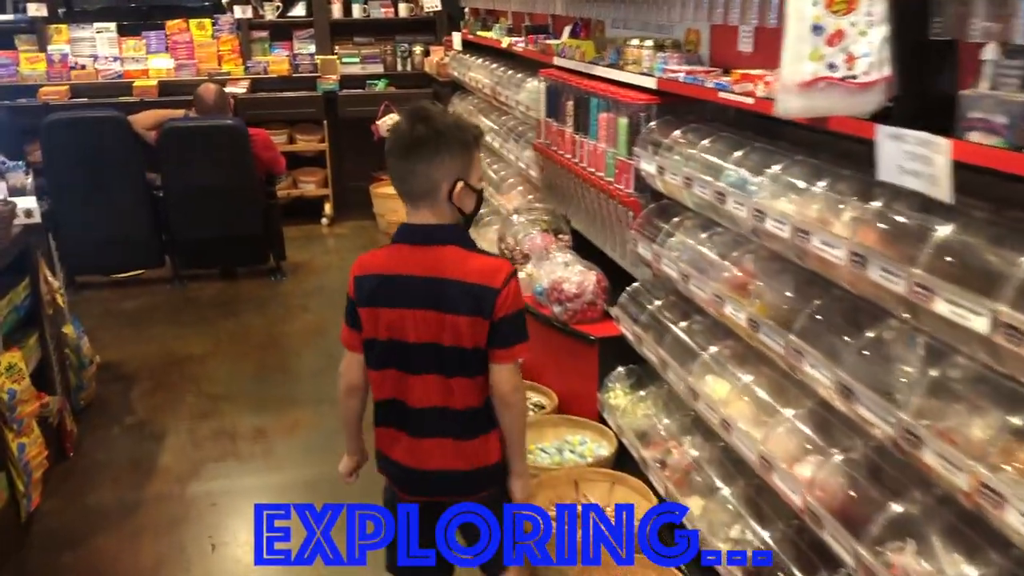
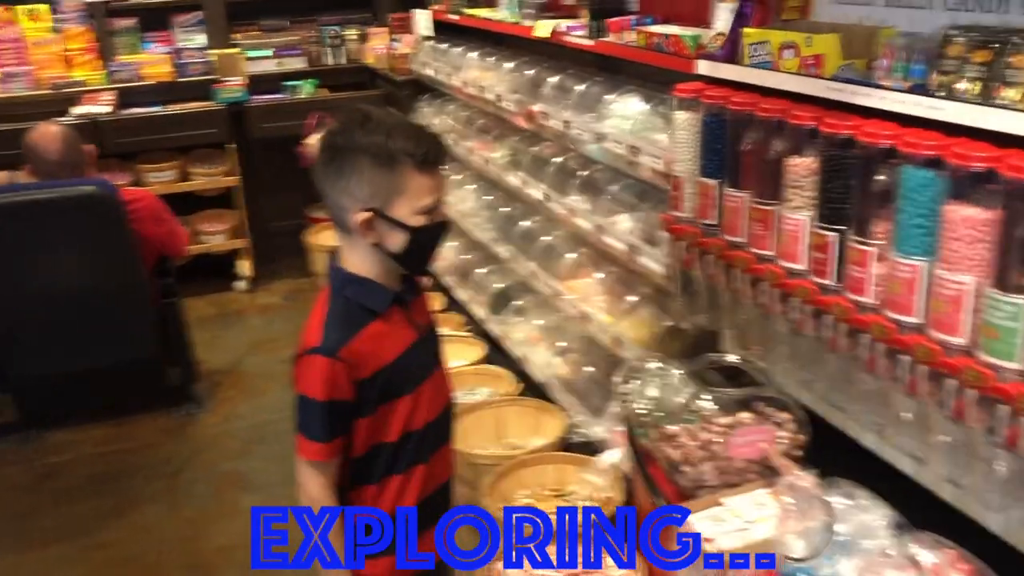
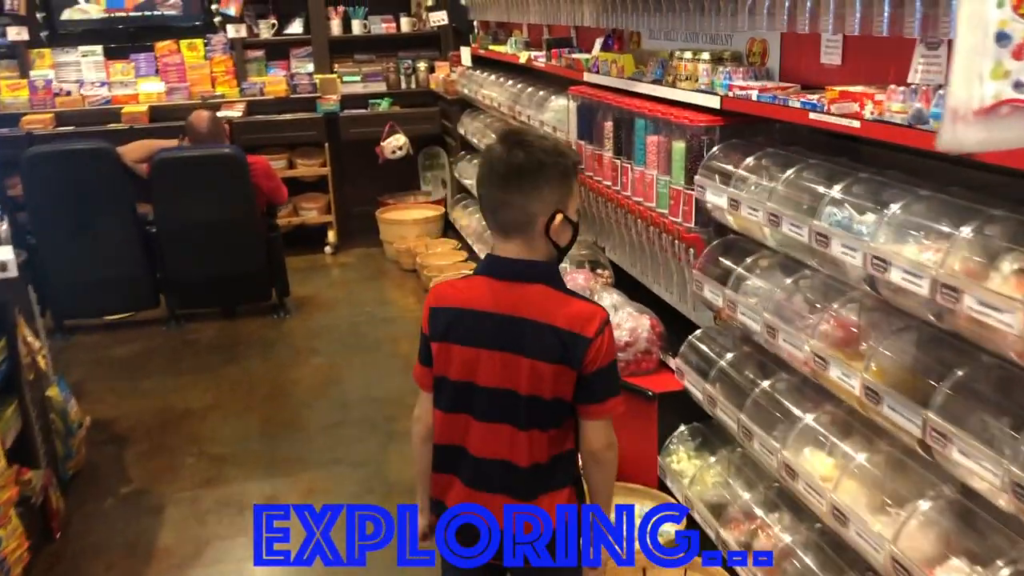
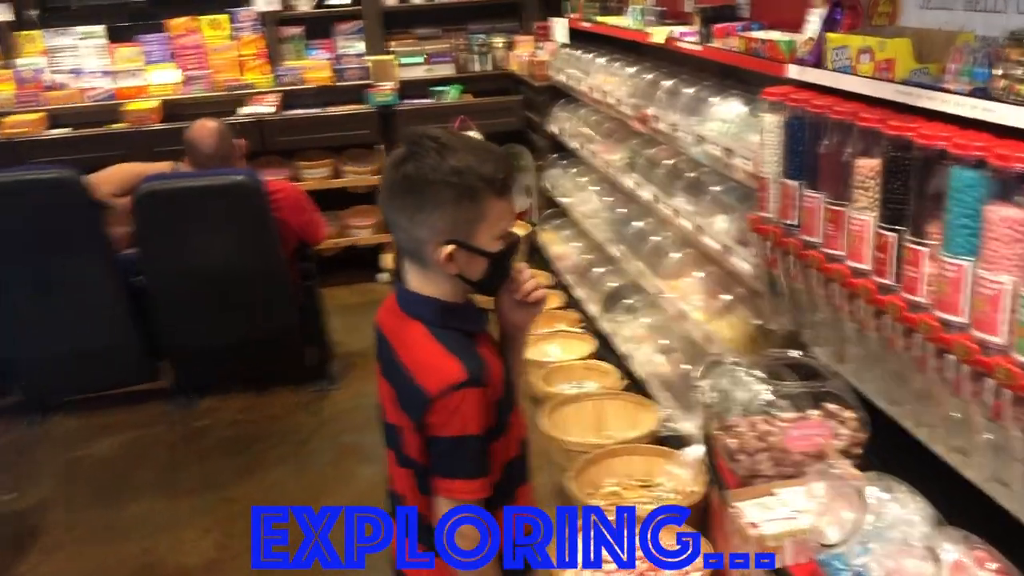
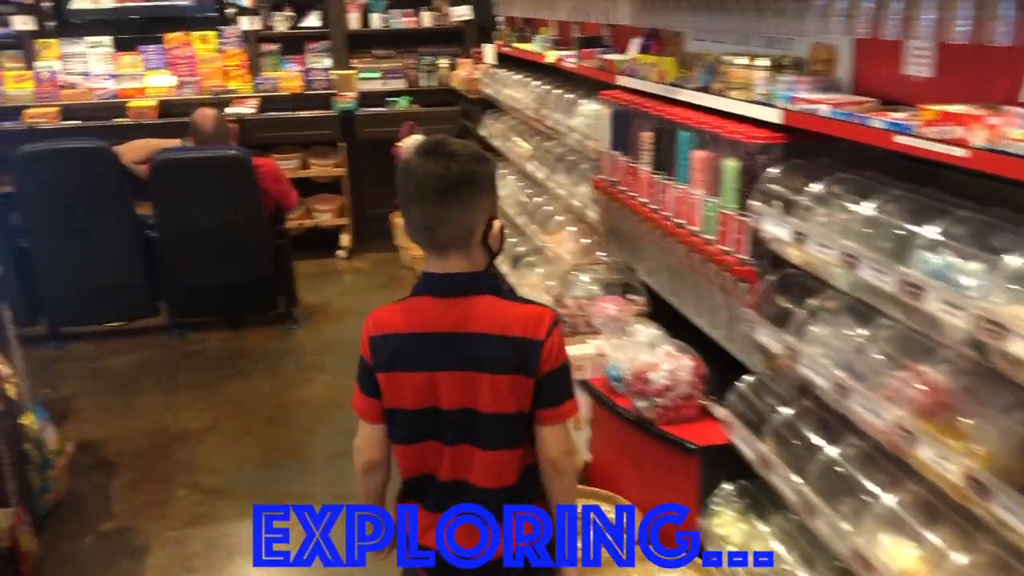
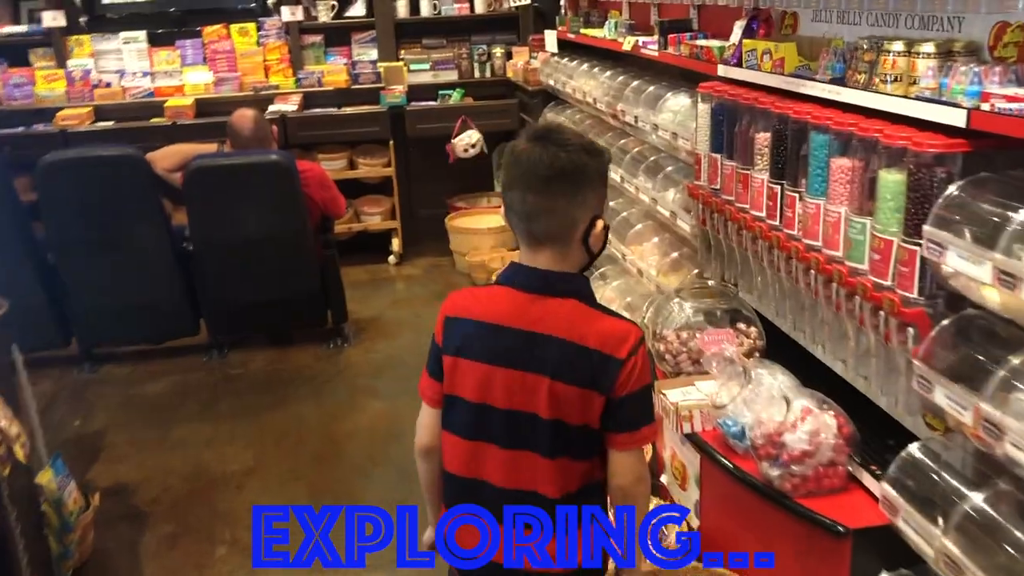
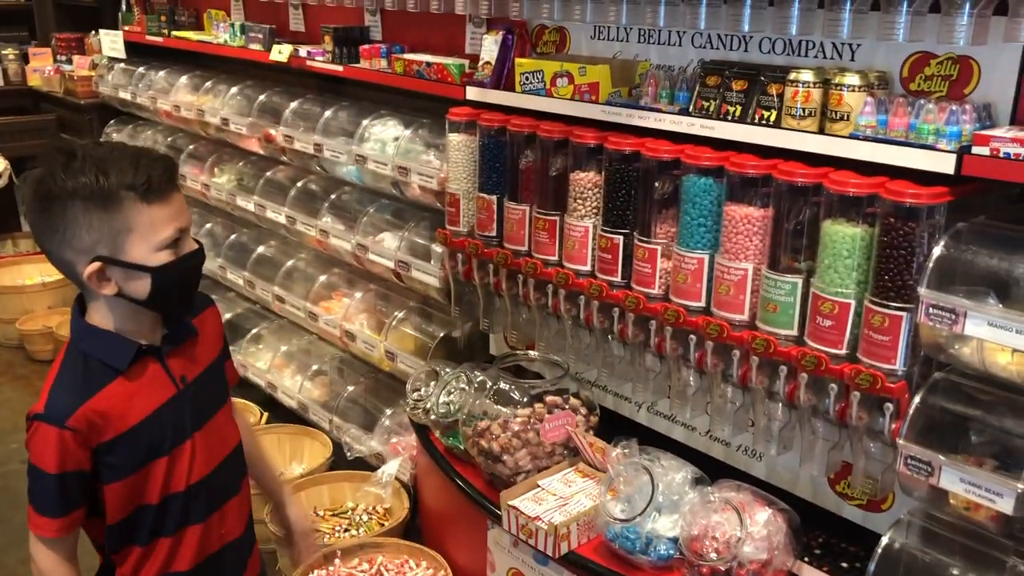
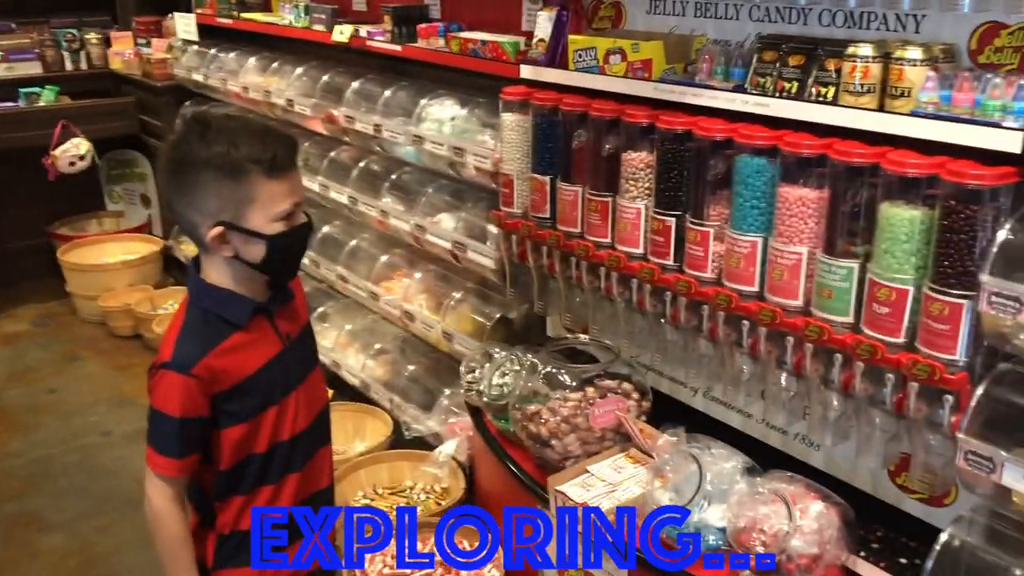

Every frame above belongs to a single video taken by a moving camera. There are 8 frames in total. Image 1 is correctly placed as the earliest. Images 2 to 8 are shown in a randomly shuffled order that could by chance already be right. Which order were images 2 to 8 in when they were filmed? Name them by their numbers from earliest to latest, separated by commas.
3, 5, 6, 4, 2, 8, 7
